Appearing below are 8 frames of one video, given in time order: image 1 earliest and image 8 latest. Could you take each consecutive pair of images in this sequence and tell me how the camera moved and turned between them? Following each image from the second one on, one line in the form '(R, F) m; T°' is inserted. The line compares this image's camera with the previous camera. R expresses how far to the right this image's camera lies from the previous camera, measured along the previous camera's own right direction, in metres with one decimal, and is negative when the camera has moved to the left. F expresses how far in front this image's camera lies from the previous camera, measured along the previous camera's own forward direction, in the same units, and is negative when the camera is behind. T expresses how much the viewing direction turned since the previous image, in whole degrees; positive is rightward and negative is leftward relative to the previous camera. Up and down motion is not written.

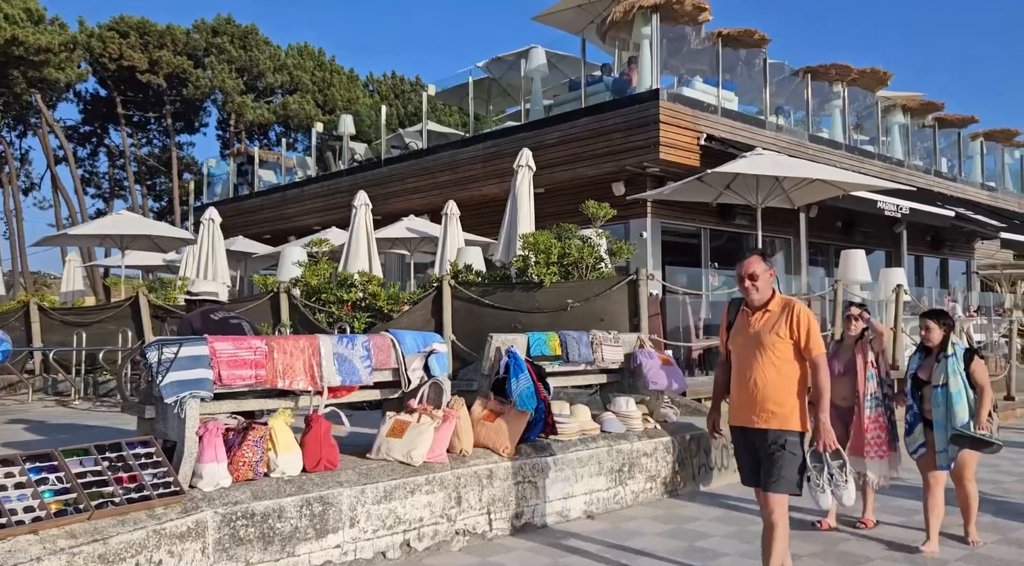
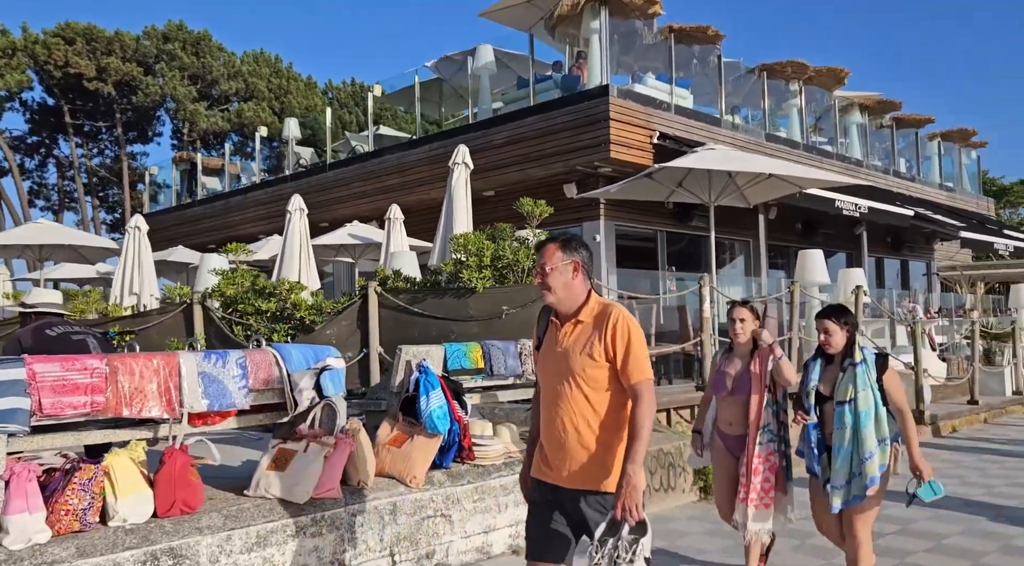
(+0.3, +0.6) m; +2°
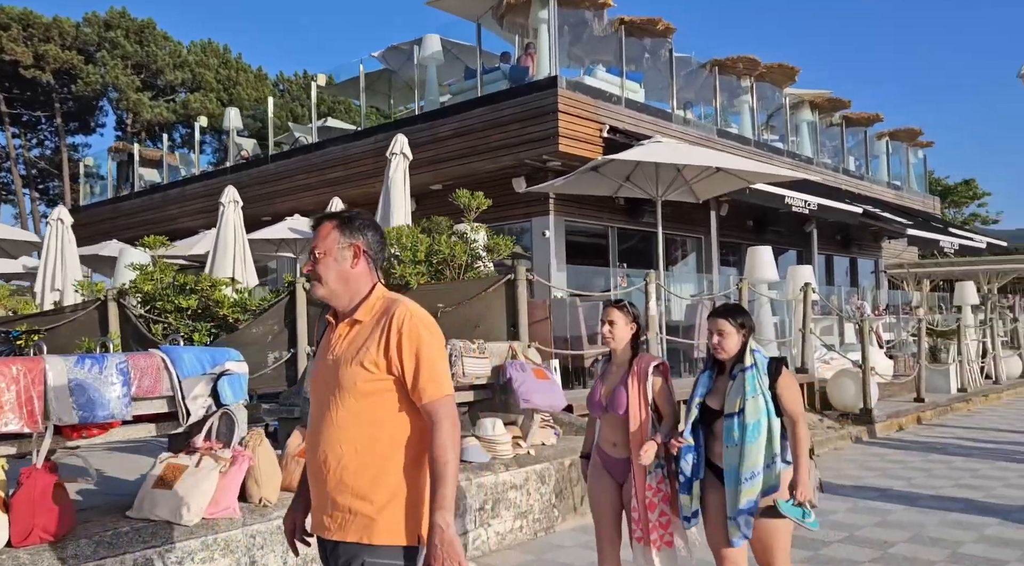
(+0.2, +0.4) m; +3°
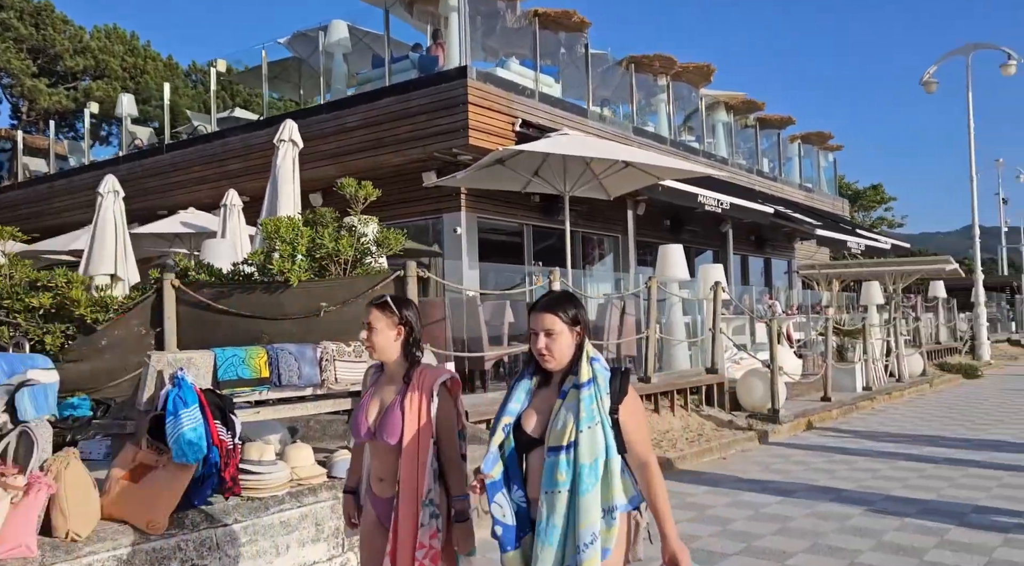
(+0.2, +0.5) m; +5°
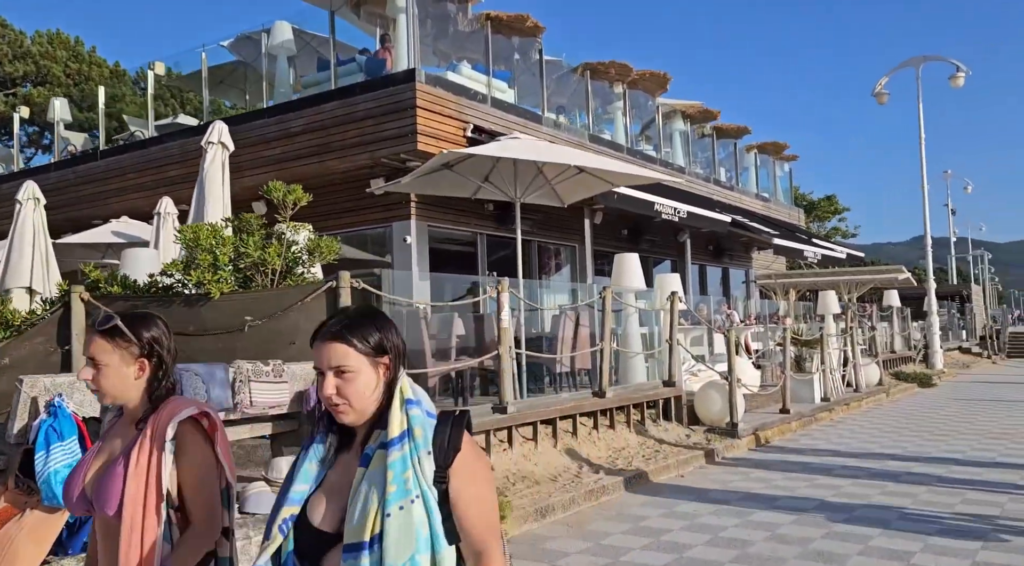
(+0.1, +0.4) m; +3°
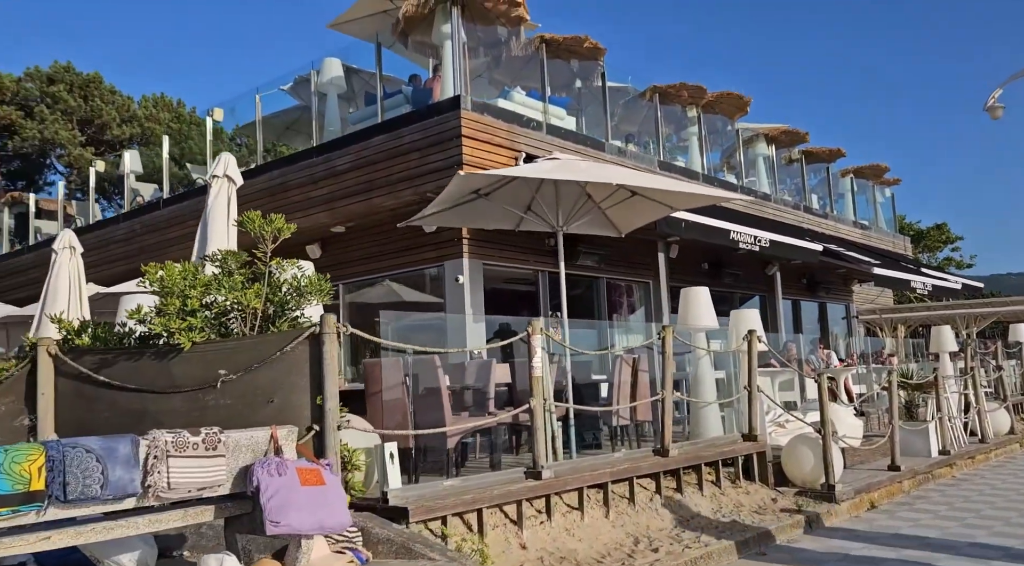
(+0.4, +1.0) m; -6°
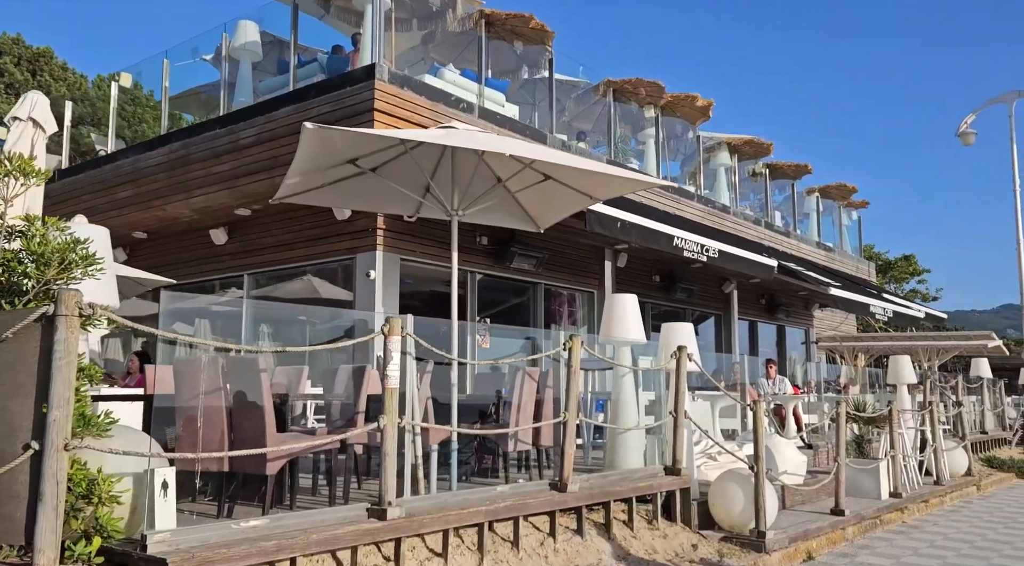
(+0.6, +1.2) m; +2°
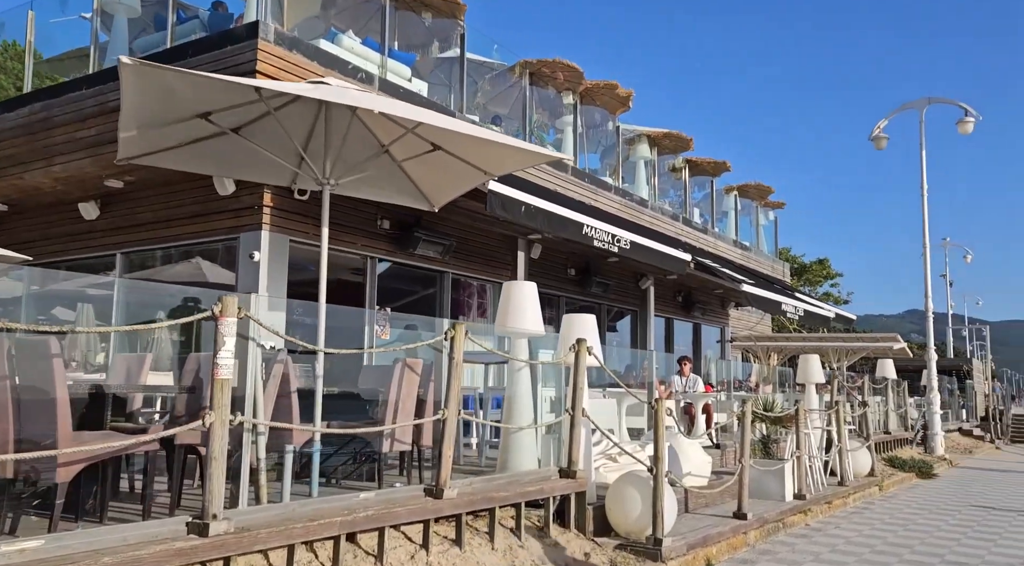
(+0.3, +0.6) m; +5°
